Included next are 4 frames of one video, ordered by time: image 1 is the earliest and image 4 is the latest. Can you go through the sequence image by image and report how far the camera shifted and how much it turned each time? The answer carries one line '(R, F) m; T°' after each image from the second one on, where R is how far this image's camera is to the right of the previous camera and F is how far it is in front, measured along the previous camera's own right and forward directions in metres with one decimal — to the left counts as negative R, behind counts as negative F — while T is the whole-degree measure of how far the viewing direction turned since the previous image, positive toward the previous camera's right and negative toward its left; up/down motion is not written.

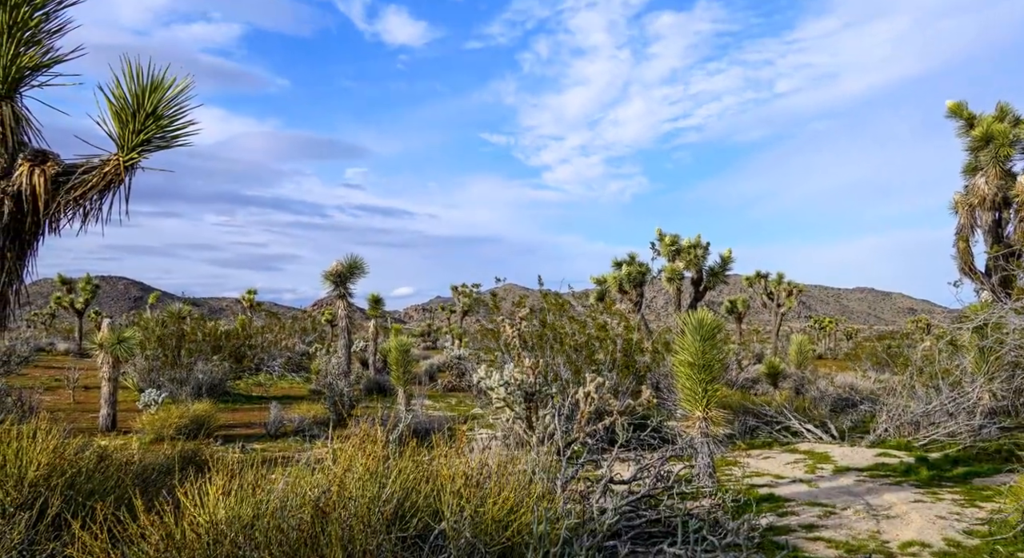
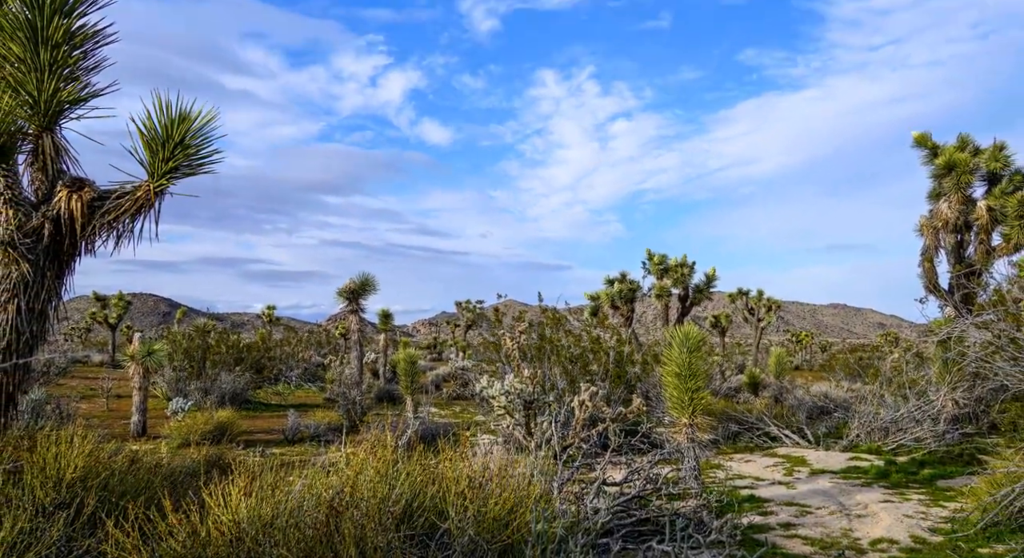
(0.0, -0.6) m; 0°
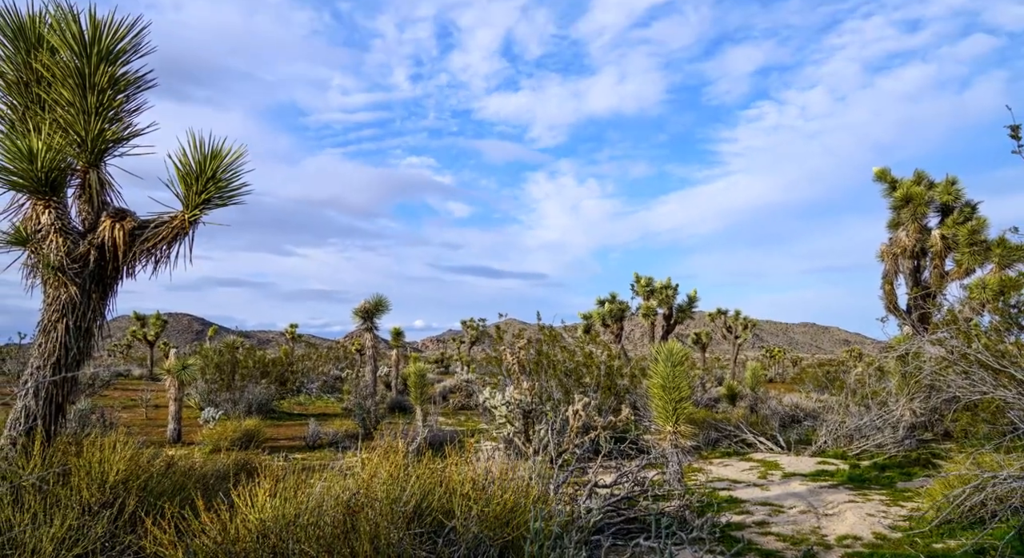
(0.0, -0.8) m; 0°
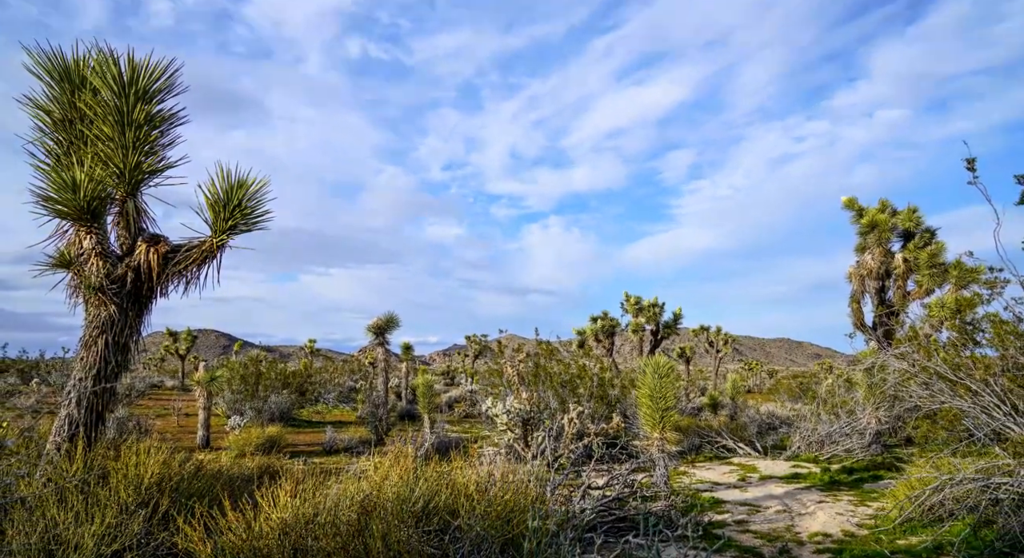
(0.0, -0.8) m; 0°
